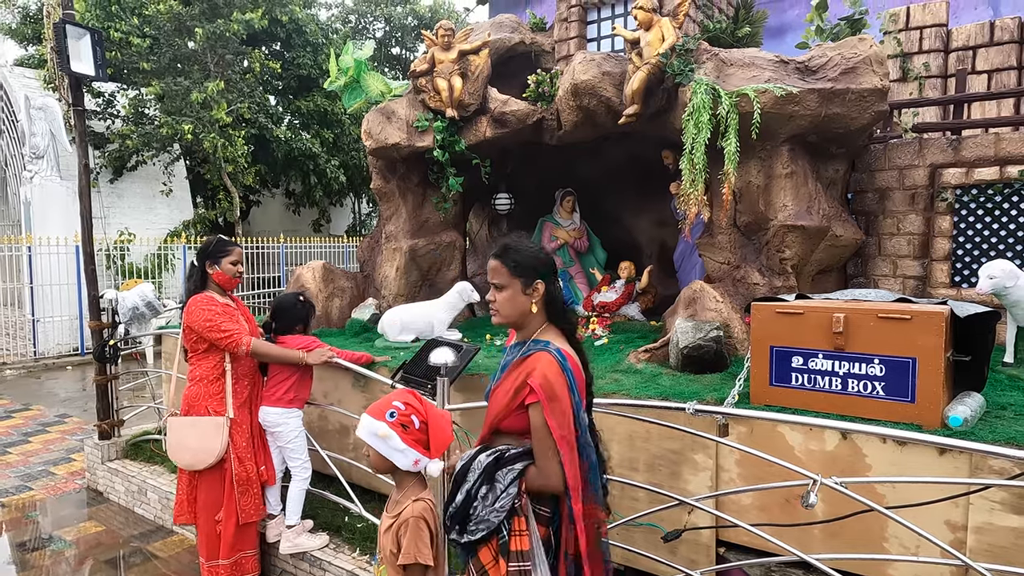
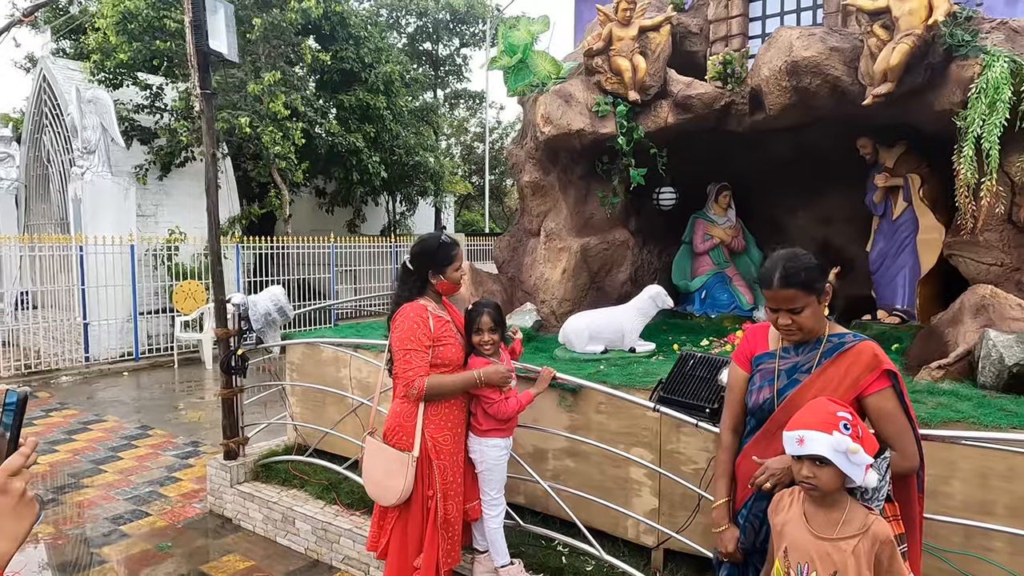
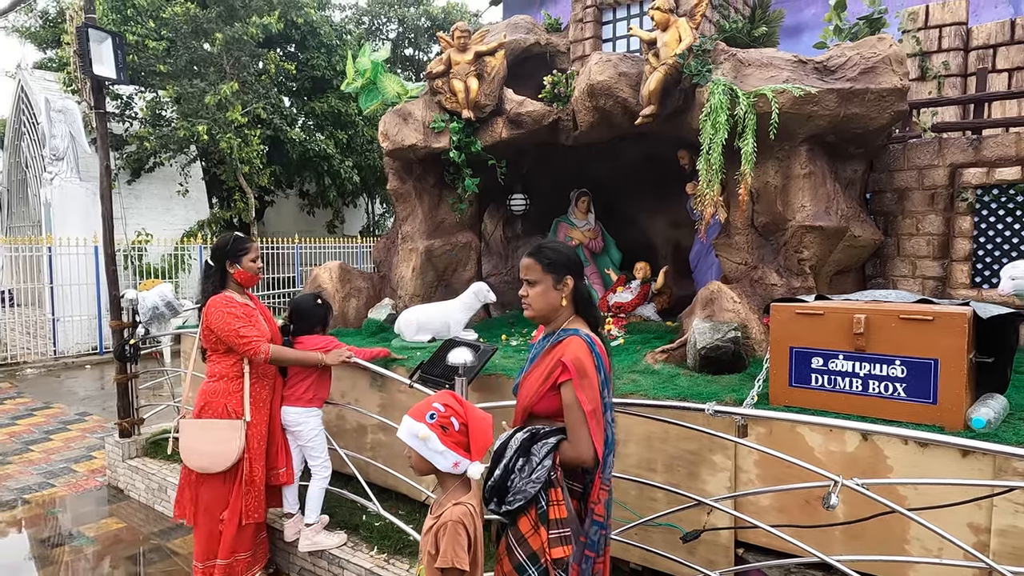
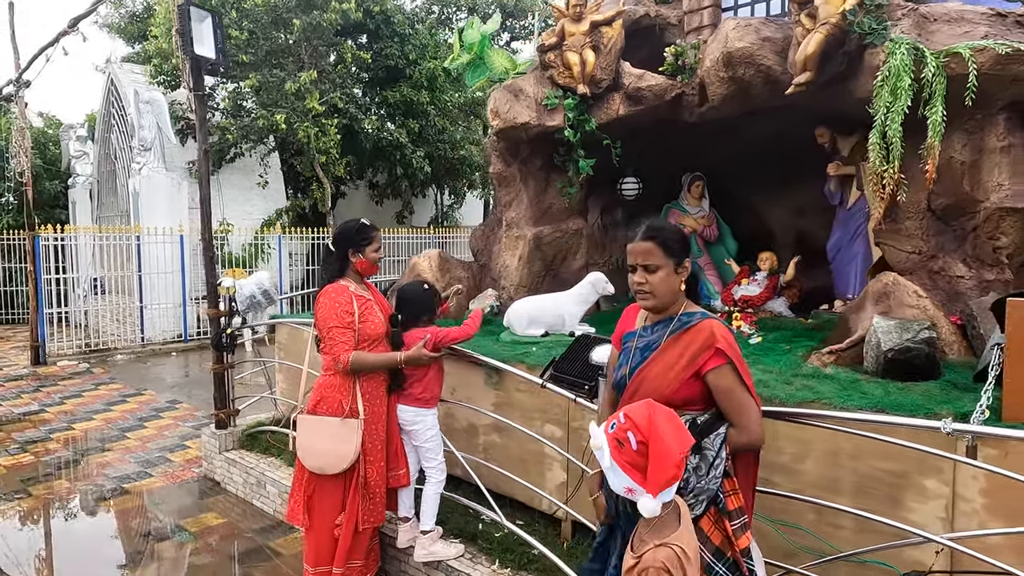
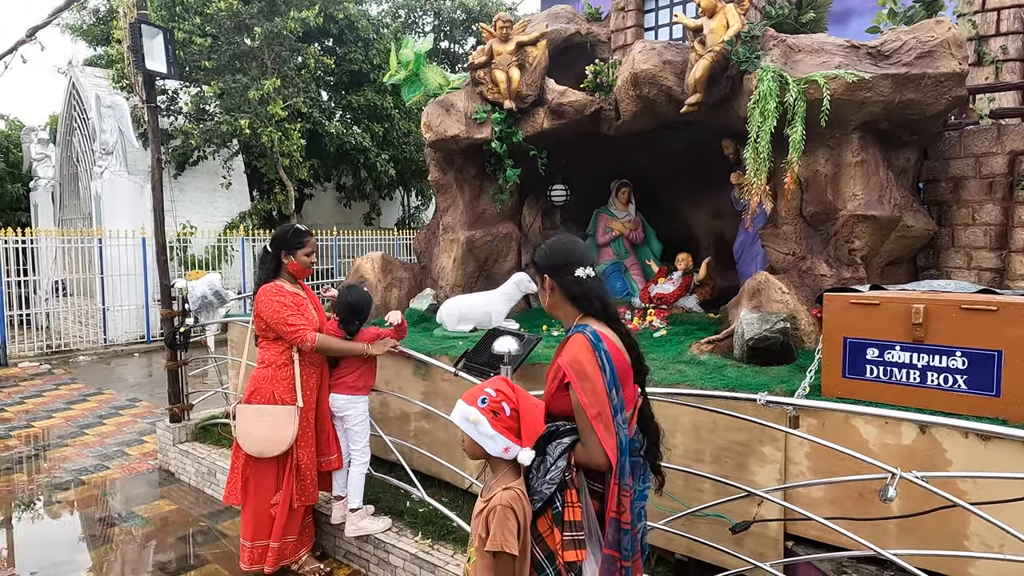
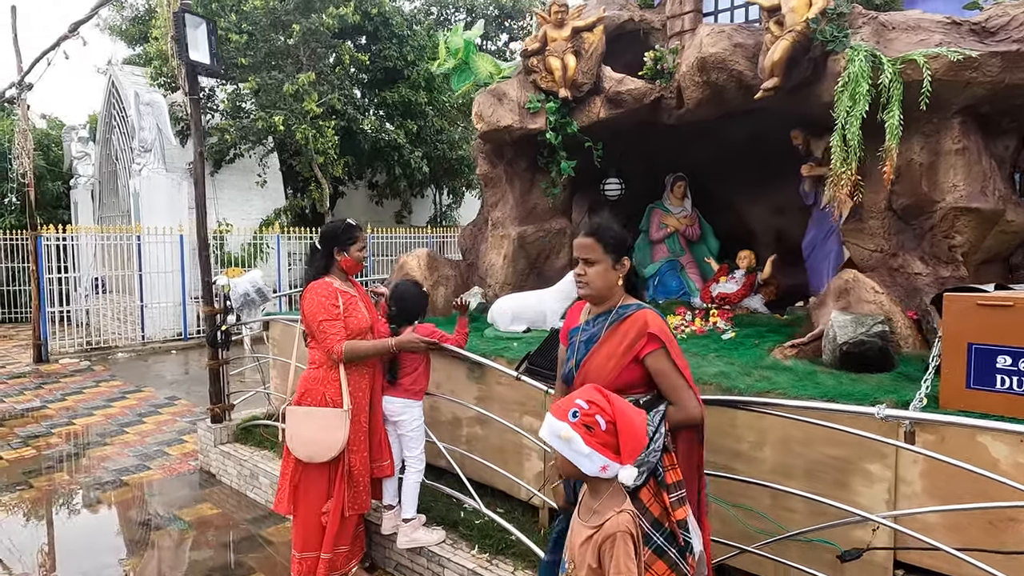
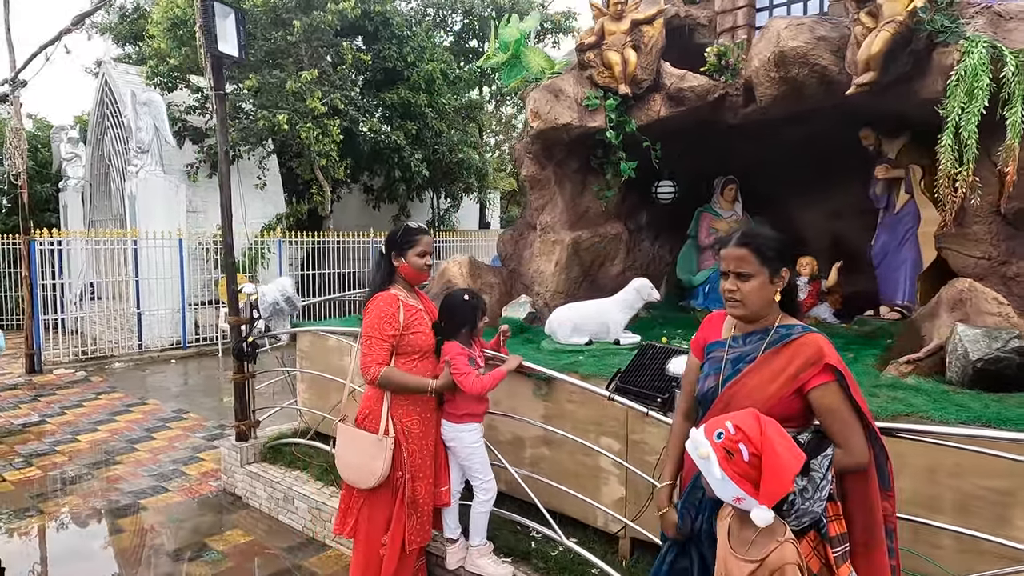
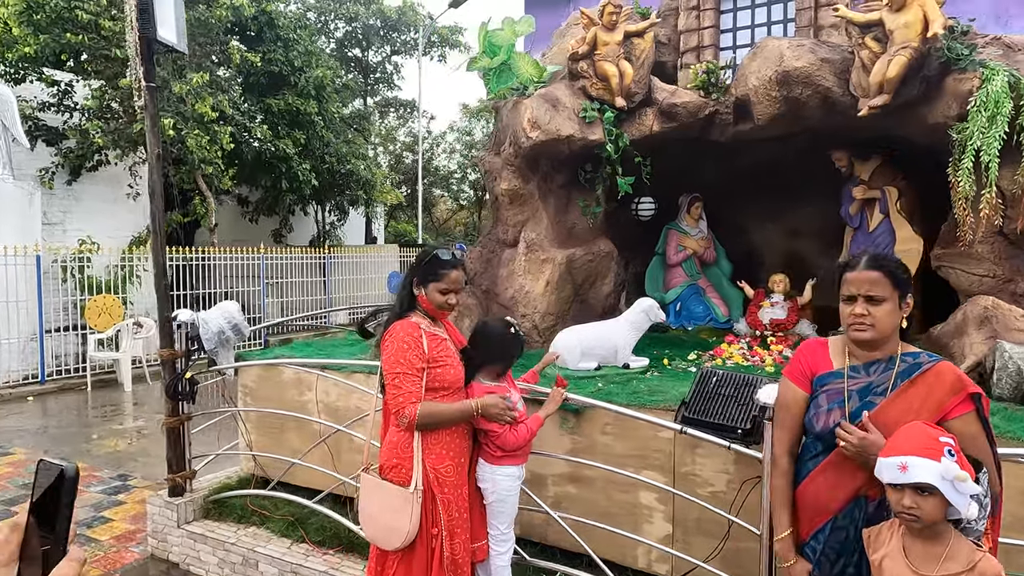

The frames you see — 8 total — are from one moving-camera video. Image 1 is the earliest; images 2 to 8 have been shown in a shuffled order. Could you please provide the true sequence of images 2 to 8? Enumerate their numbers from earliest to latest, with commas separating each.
3, 5, 6, 4, 7, 2, 8
